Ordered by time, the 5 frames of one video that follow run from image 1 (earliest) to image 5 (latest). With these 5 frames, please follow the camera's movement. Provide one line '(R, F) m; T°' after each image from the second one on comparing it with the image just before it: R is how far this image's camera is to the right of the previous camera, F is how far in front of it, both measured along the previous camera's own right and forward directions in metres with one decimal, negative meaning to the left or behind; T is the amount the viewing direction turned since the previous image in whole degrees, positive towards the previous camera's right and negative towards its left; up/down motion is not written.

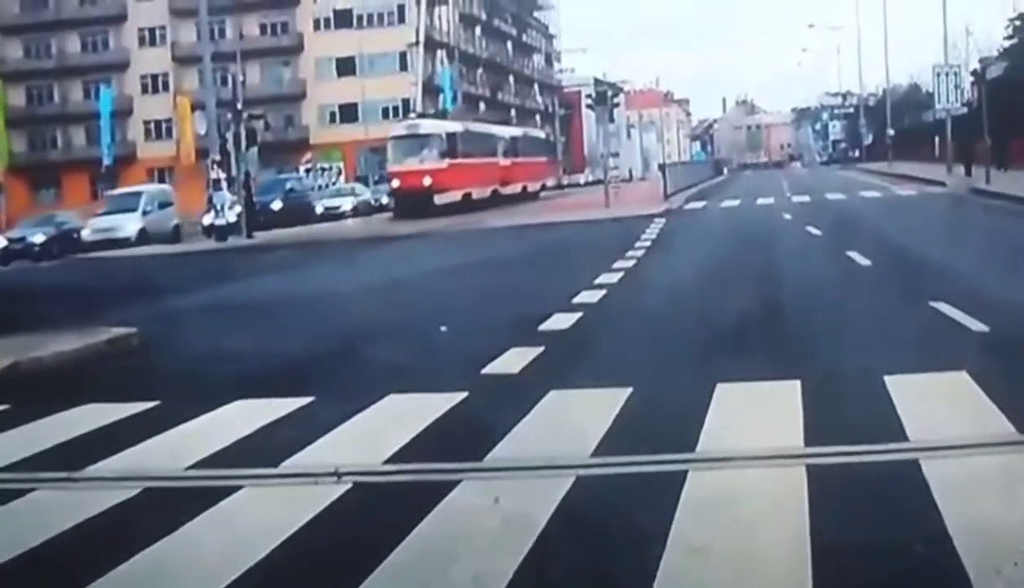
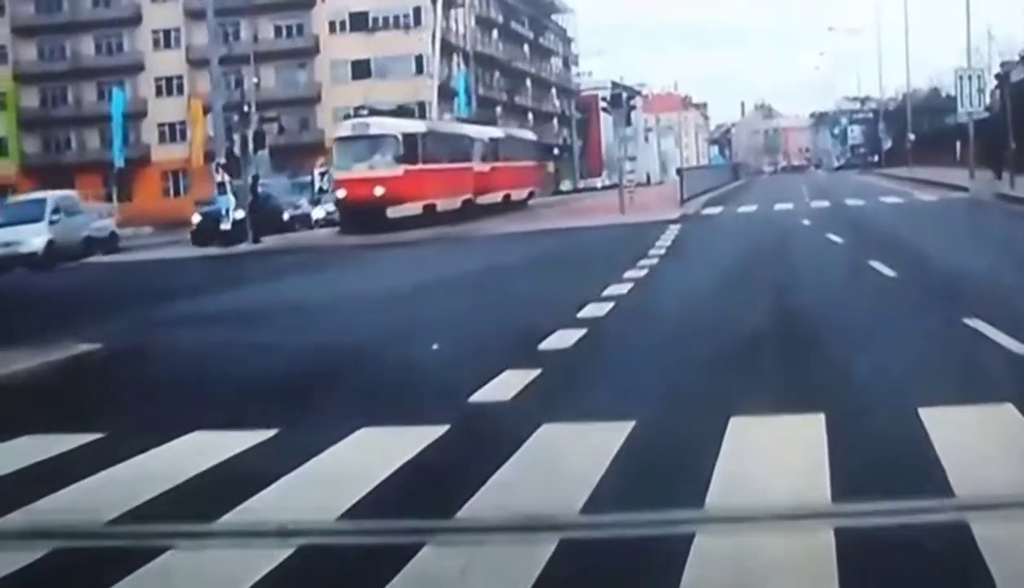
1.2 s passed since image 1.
(+0.1, +0.8) m; -1°
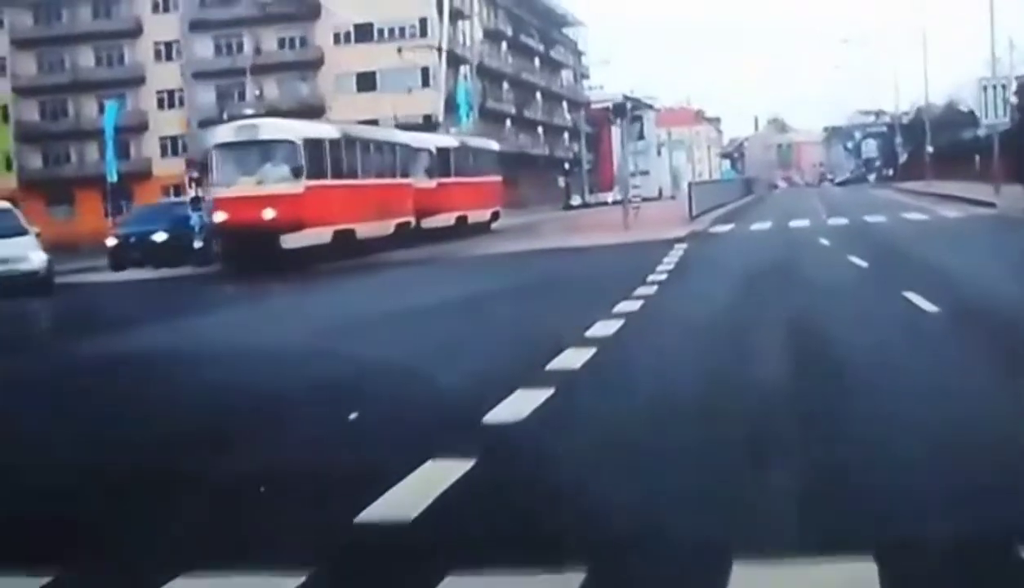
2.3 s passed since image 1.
(+0.3, +2.2) m; 0°
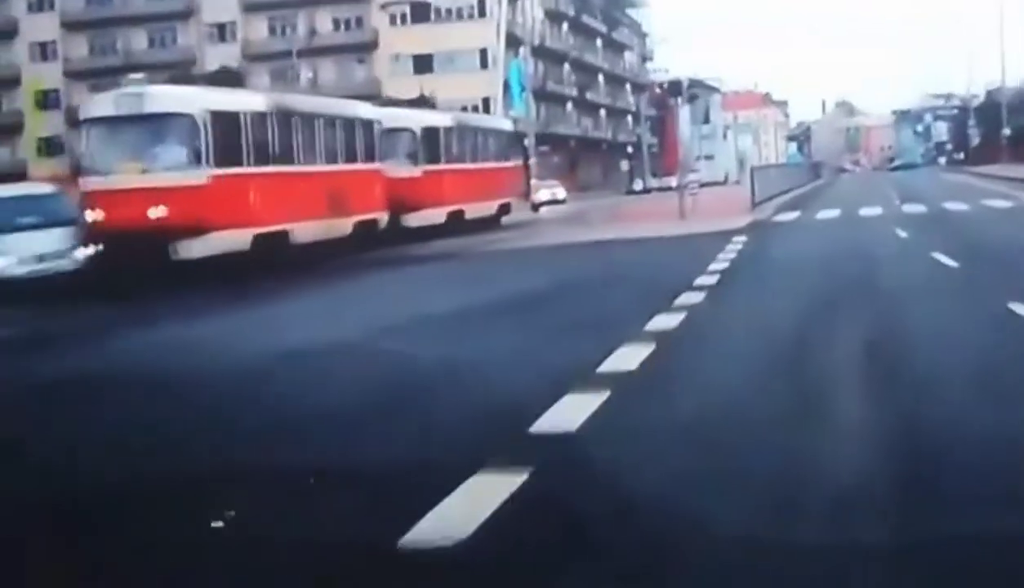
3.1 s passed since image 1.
(+0.4, +2.5) m; -2°
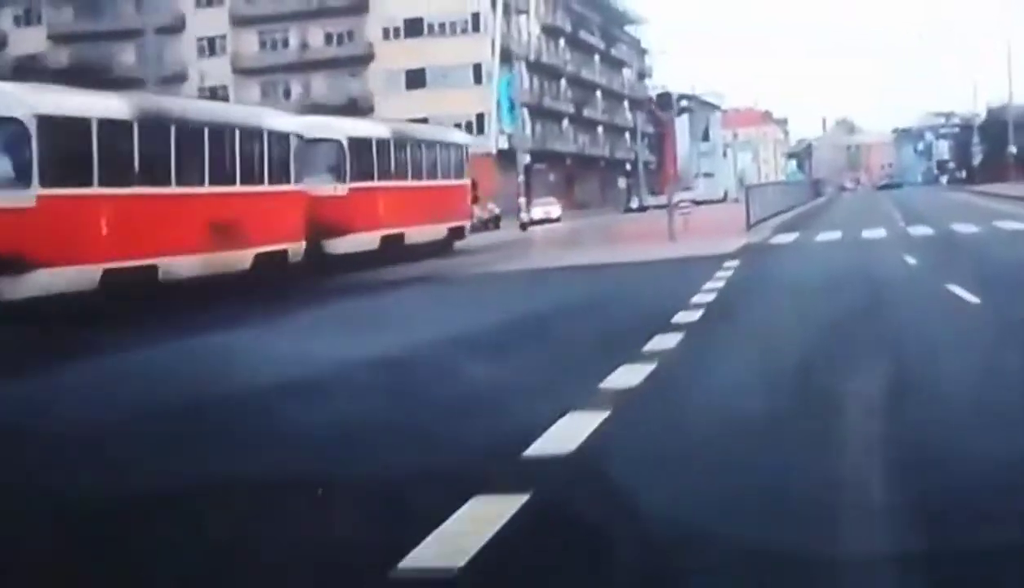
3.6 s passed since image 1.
(+0.4, +2.0) m; 0°
